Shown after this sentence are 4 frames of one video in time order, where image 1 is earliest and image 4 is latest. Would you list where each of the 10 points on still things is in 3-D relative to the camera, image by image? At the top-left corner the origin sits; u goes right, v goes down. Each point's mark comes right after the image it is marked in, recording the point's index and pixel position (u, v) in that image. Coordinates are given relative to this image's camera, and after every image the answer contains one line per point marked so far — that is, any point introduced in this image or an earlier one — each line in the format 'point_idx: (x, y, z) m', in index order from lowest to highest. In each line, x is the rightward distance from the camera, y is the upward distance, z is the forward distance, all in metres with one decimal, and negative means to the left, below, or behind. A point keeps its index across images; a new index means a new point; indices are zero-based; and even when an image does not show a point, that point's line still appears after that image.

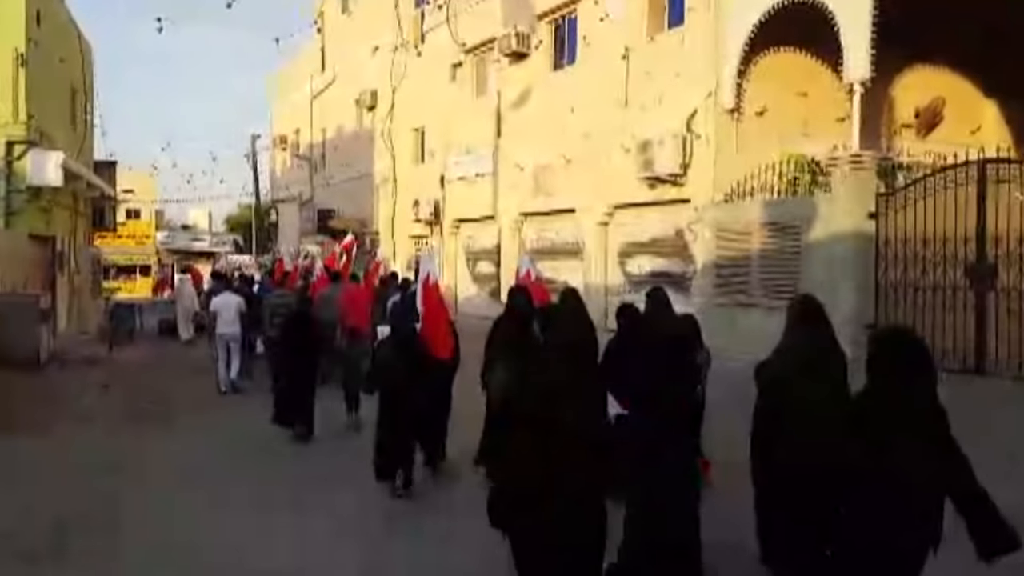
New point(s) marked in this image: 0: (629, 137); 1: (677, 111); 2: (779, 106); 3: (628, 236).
0: (+1.8, +2.4, +19.3) m
1: (+2.4, +2.6, +18.0) m
2: (+3.7, +2.6, +17.4) m
3: (+1.8, +0.9, +20.0) m
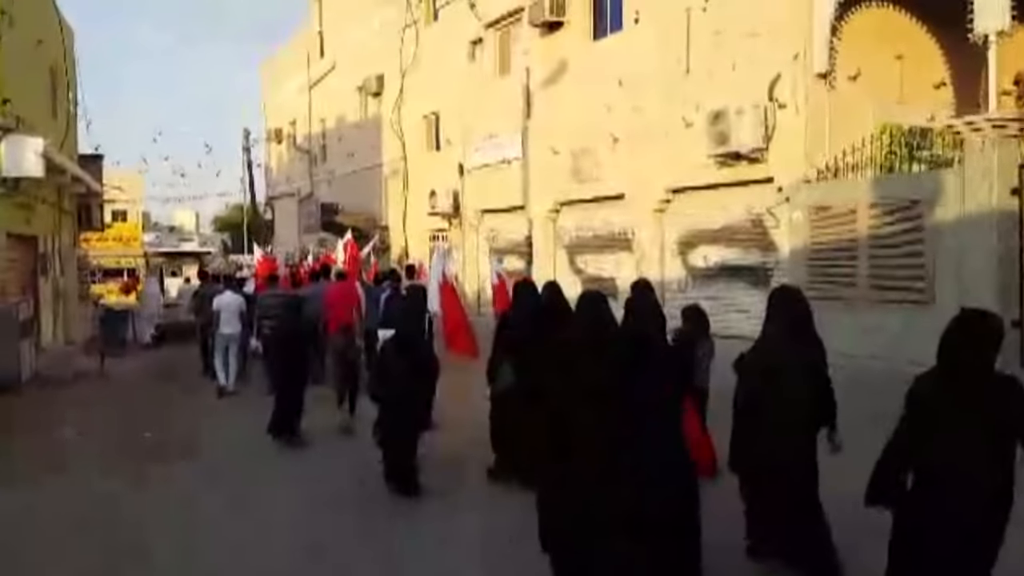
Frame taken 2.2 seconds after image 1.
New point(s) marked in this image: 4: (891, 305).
0: (+2.5, +2.5, +16.9) m
1: (+3.1, +2.7, +15.6) m
2: (+4.4, +2.7, +15.0) m
3: (+2.4, +1.0, +17.6) m
4: (+4.1, -0.2, +13.4) m
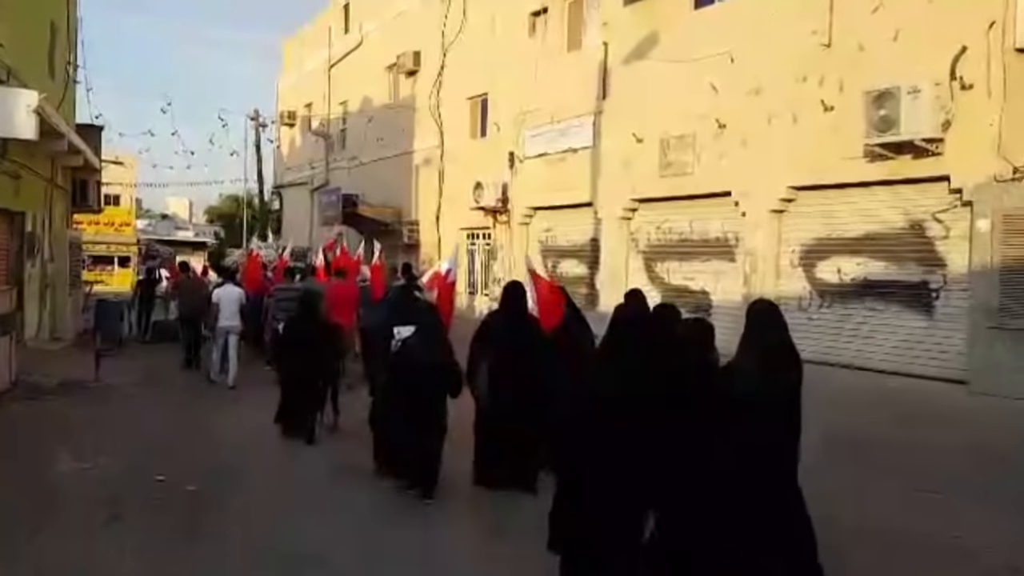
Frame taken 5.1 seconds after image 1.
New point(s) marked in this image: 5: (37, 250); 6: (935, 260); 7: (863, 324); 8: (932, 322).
0: (+3.6, +2.2, +13.9) m
1: (+4.2, +2.4, +12.6) m
2: (+5.6, +2.4, +12.0) m
3: (+3.5, +0.7, +14.6) m
4: (+5.2, -0.5, +10.4) m
5: (-7.0, +0.5, +18.3) m
6: (+4.4, +0.3, +12.8) m
7: (+3.9, -0.4, +13.8) m
8: (+4.4, -0.4, +12.8) m
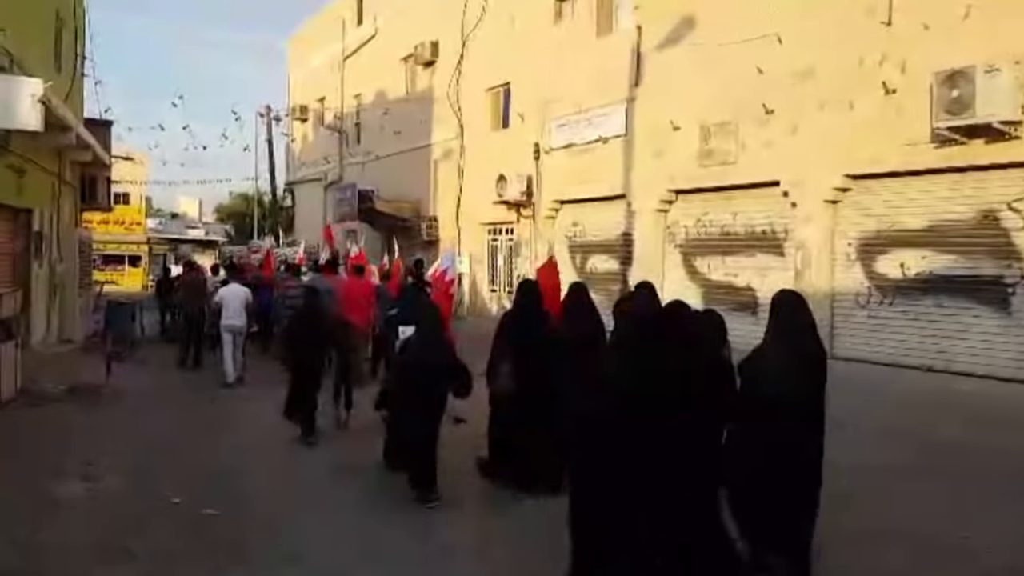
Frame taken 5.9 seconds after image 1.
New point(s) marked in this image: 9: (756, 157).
0: (+4.0, +2.3, +13.0) m
1: (+4.6, +2.5, +11.7) m
2: (+6.0, +2.4, +11.1) m
3: (+3.9, +0.8, +13.6) m
4: (+5.6, -0.4, +9.4) m
5: (-6.6, +0.5, +17.4) m
6: (+4.8, +0.3, +11.8) m
7: (+4.3, -0.3, +12.8) m
8: (+4.8, -0.3, +11.9) m
9: (+3.1, +1.6, +15.3) m
